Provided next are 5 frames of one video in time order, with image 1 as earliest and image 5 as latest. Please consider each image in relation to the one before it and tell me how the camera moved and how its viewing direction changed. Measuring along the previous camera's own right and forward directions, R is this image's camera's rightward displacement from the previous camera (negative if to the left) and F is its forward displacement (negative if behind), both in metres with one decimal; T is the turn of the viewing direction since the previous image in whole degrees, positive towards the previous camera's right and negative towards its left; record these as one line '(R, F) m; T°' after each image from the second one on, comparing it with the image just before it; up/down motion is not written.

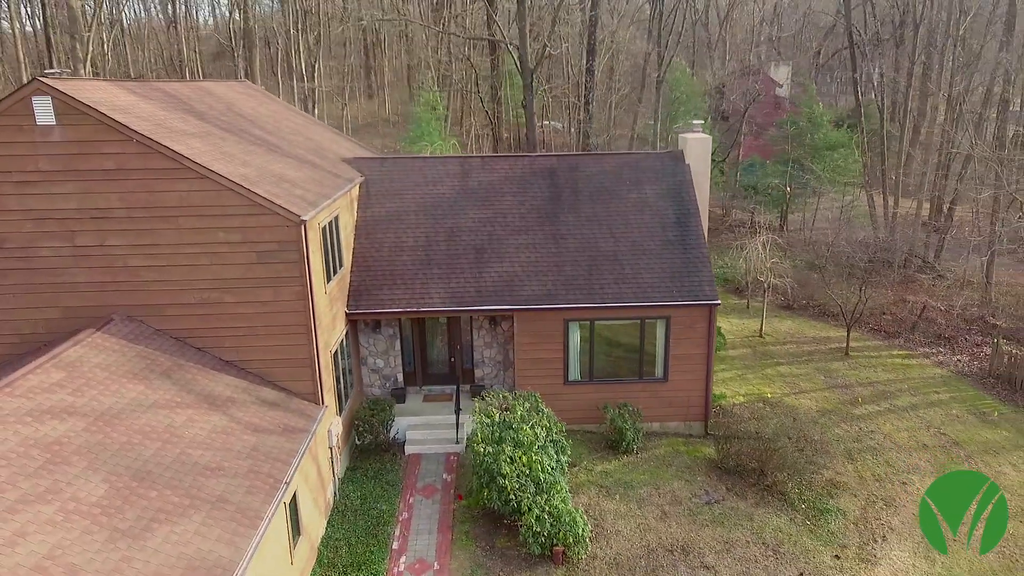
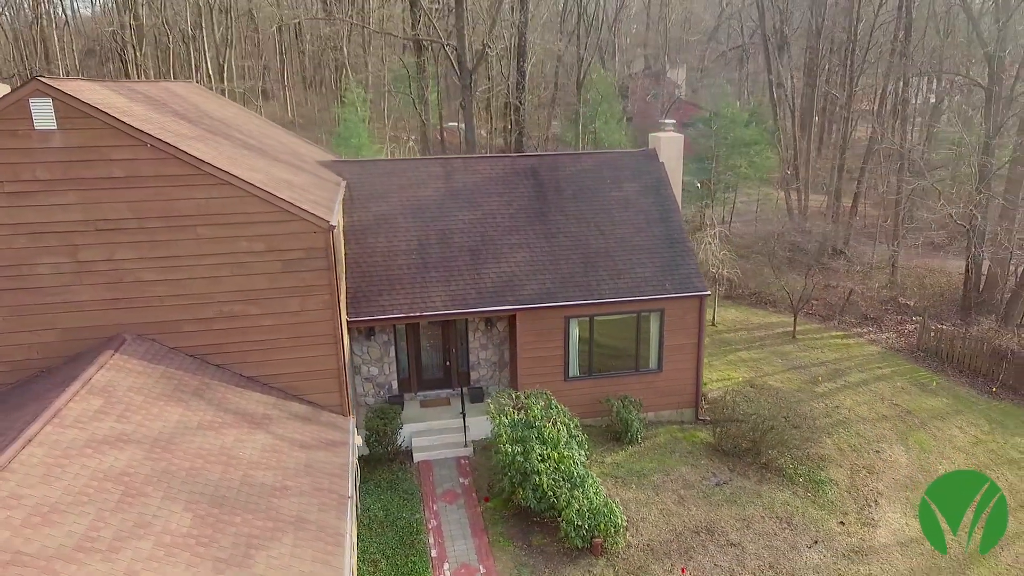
(-1.7, +0.1) m; +8°
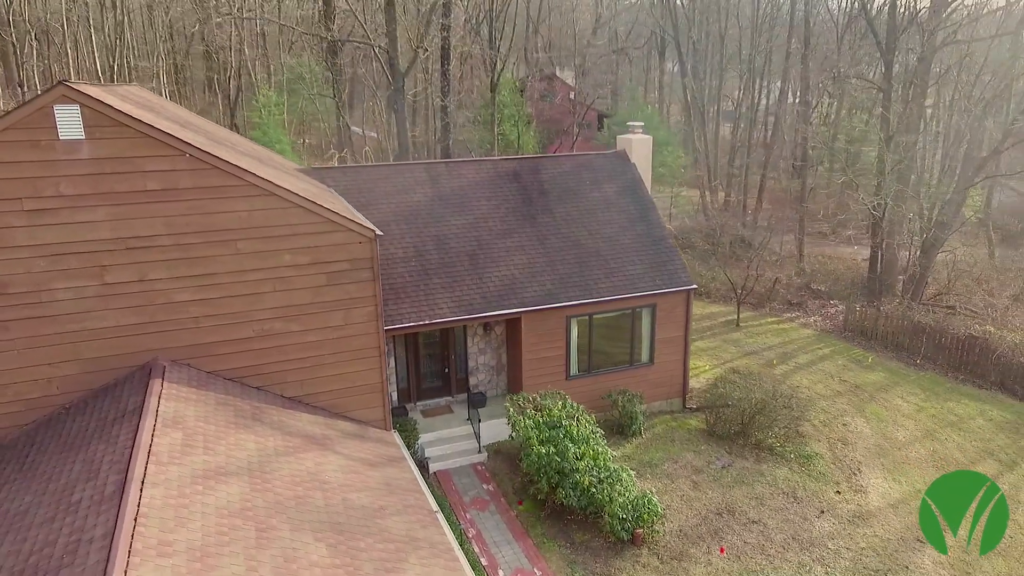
(-2.0, +0.1) m; +9°
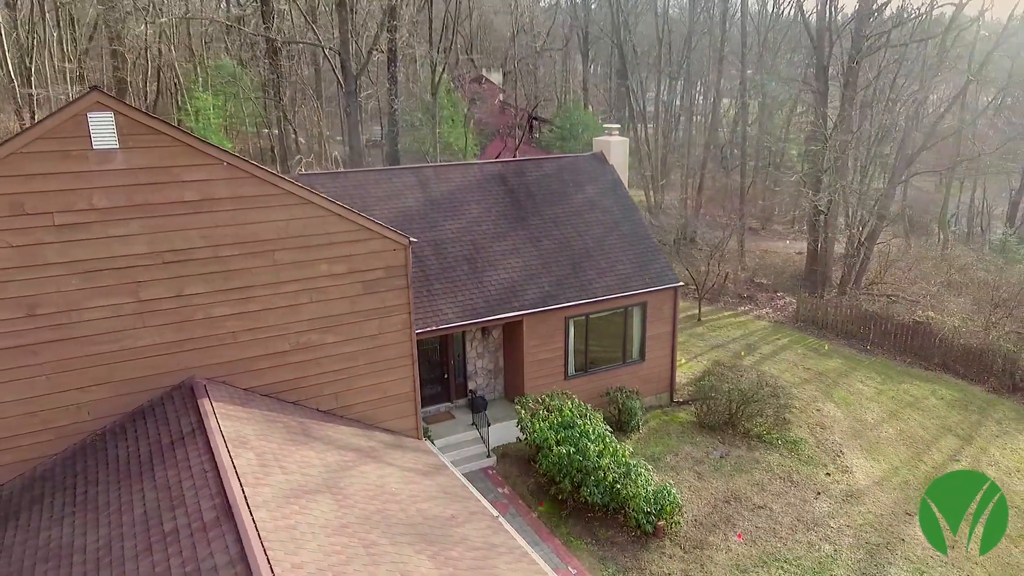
(-1.4, 0.0) m; +6°
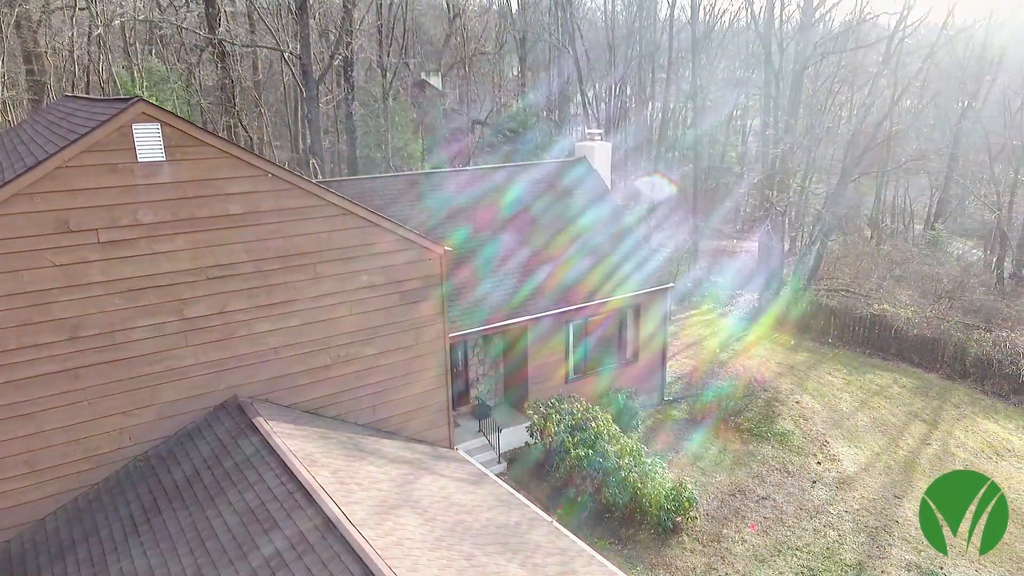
(-1.2, 0.0) m; +5°
